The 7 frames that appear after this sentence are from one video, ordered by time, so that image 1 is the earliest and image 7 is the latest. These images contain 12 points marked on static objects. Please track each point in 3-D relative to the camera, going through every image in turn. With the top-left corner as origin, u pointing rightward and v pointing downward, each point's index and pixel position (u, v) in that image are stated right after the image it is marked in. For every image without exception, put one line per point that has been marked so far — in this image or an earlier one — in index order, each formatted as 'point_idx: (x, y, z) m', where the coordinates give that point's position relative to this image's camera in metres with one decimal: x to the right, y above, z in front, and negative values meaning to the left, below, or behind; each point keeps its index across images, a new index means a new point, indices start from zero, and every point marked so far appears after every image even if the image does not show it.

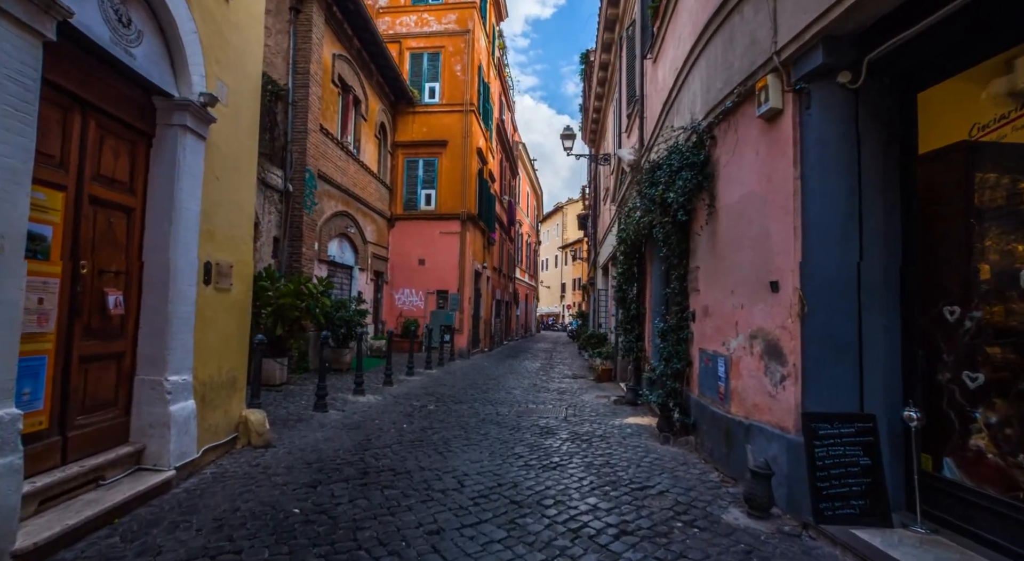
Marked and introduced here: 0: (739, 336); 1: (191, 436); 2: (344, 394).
0: (+1.8, -0.5, +4.4) m
1: (-2.5, -1.2, +4.2) m
2: (-2.8, -1.9, +8.9) m
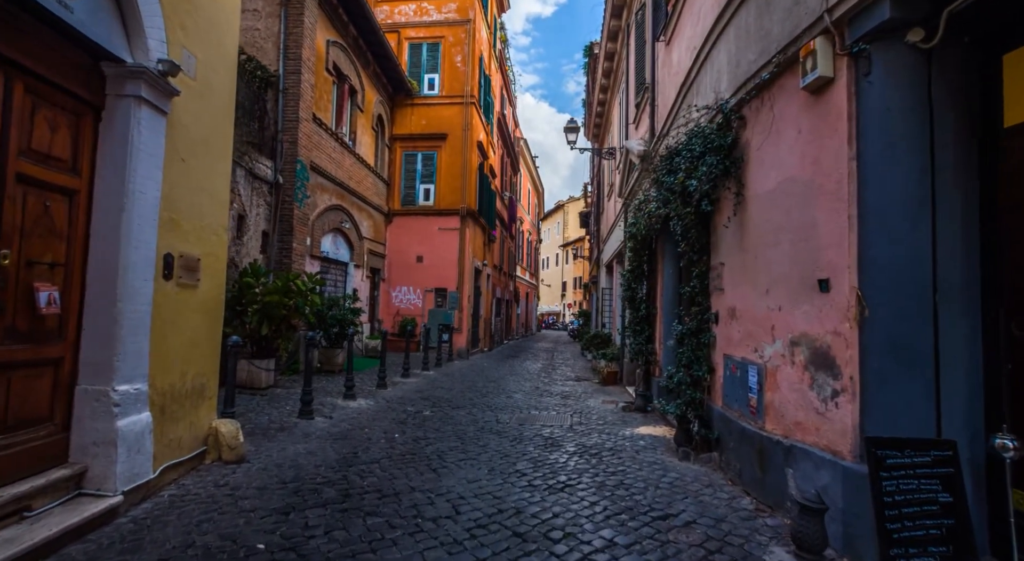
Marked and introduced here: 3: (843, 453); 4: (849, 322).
0: (+1.9, -0.4, +3.8) m
1: (-2.5, -1.2, +3.6) m
2: (-2.8, -1.8, +8.3) m
3: (+1.9, -1.0, +3.1) m
4: (+1.9, -0.2, +3.1) m
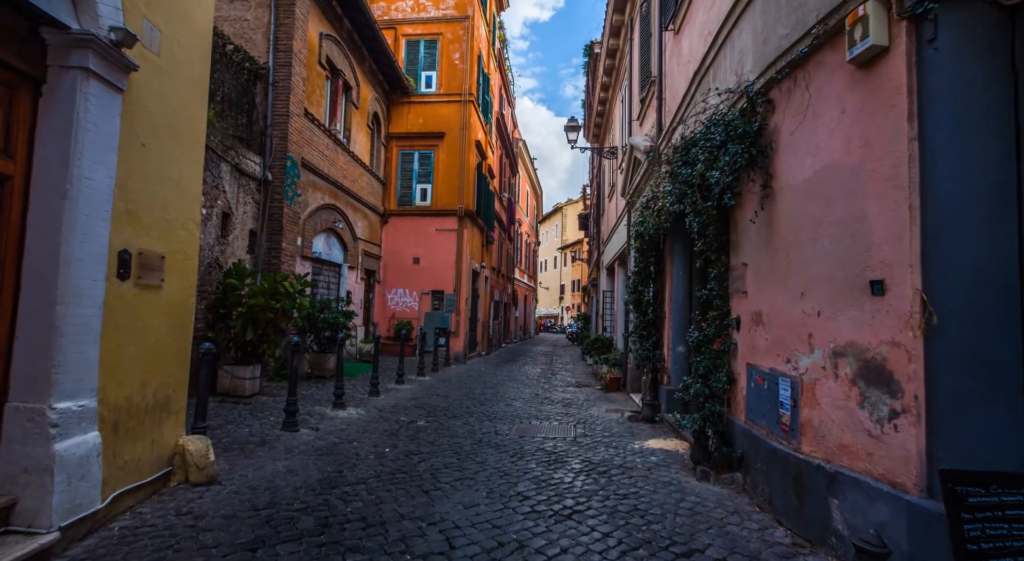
0: (+1.9, -0.5, +3.4) m
1: (-2.5, -1.2, +3.1) m
2: (-2.8, -1.8, +7.8) m
3: (+1.9, -1.0, +2.6) m
4: (+1.9, -0.2, +2.6) m
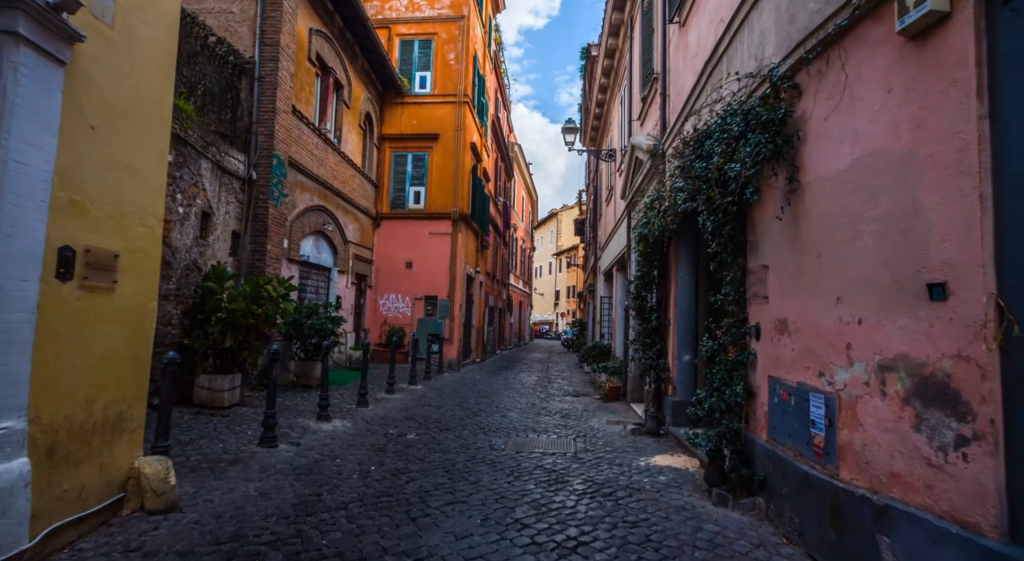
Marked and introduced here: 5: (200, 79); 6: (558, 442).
0: (+1.9, -0.5, +3.0) m
1: (-2.5, -1.2, +2.7) m
2: (-2.8, -1.9, +7.4) m
3: (+1.9, -1.0, +2.2) m
4: (+1.9, -0.3, +2.2) m
5: (-4.8, +3.1, +8.3) m
6: (+0.6, -2.1, +6.9) m
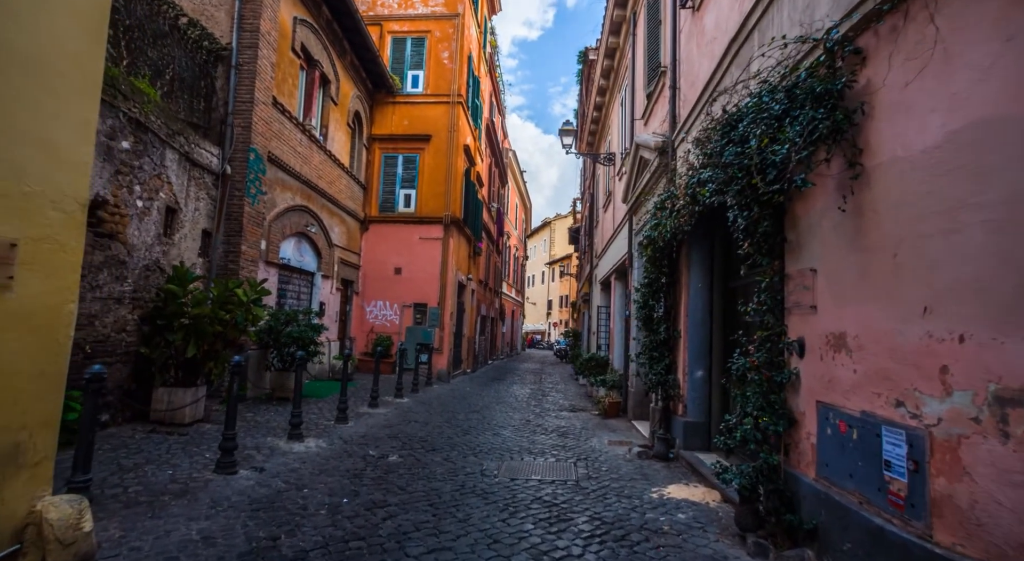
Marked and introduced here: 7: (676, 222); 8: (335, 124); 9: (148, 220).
0: (+1.9, -0.5, +2.3) m
1: (-2.5, -1.1, +1.9) m
2: (-2.9, -1.9, +6.6) m
3: (+1.9, -1.0, +1.5) m
4: (+2.0, -0.3, +1.5) m
5: (-4.8, +3.1, +7.6) m
6: (+0.5, -2.2, +6.2) m
7: (+1.8, +0.6, +5.9) m
8: (-4.4, +3.9, +13.6) m
9: (-4.6, +0.8, +6.8) m
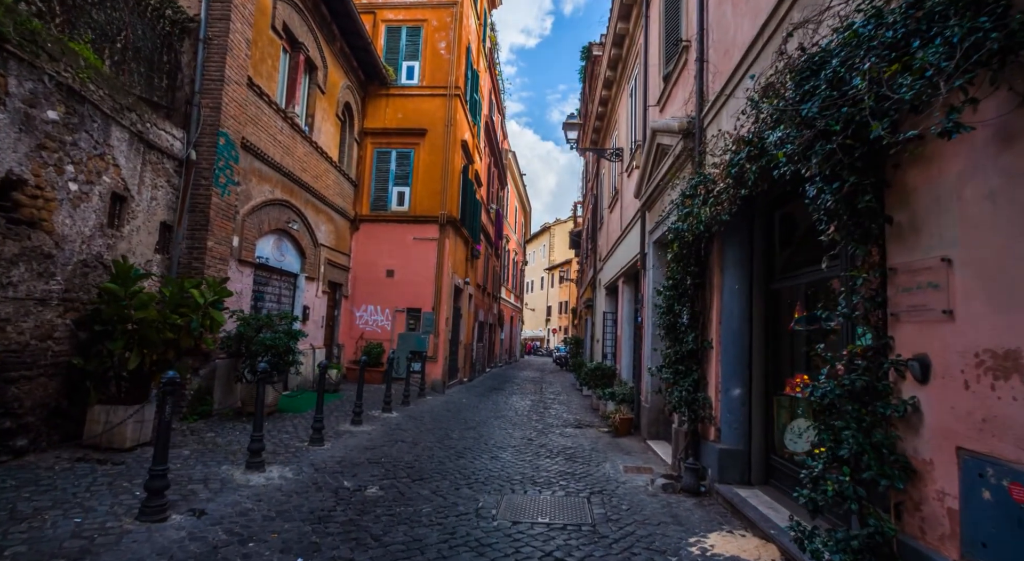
0: (+1.9, -0.5, +1.3) m
1: (-2.4, -1.1, +0.9) m
2: (-2.9, -1.9, +5.6) m
3: (+1.9, -1.0, +0.5) m
4: (+2.0, -0.2, +0.5) m
5: (-4.8, +3.1, +6.6) m
6: (+0.5, -2.1, +5.2) m
7: (+1.8, +0.6, +4.9) m
8: (-4.4, +3.9, +12.6) m
9: (-4.6, +0.8, +5.8) m
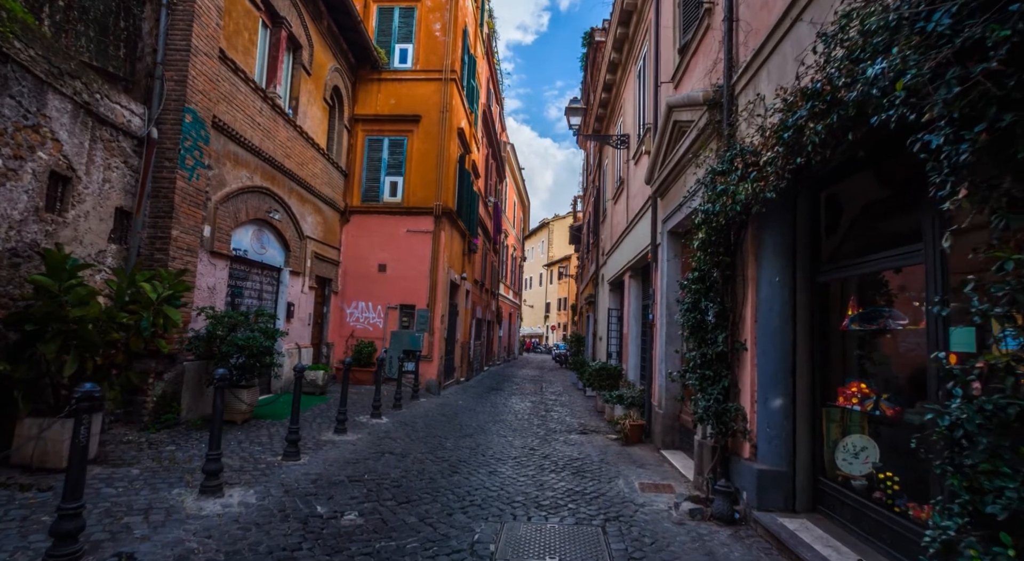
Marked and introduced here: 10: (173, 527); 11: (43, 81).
0: (+1.9, -0.4, +0.5) m
1: (-2.4, -1.0, +0.1) m
2: (-2.9, -1.8, +4.7) m
3: (+2.0, -0.9, -0.3) m
4: (+2.0, -0.2, -0.3) m
5: (-4.8, +3.2, +5.7) m
6: (+0.5, -2.1, +4.4) m
7: (+1.8, +0.7, +4.1) m
8: (-4.4, +4.0, +11.7) m
9: (-4.6, +0.9, +5.0) m
10: (-2.5, -1.8, +3.9) m
11: (-4.5, +1.9, +5.2) m
